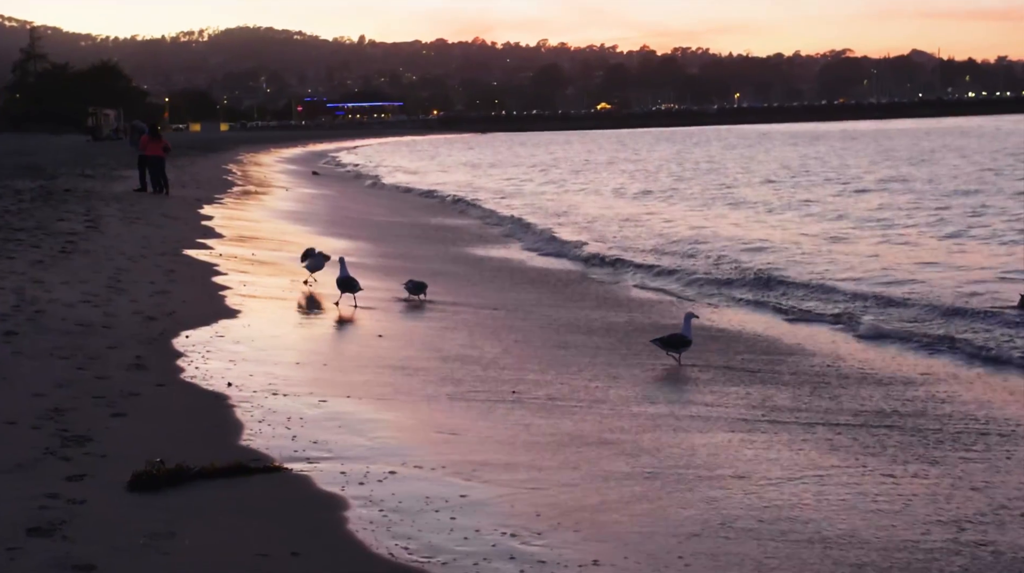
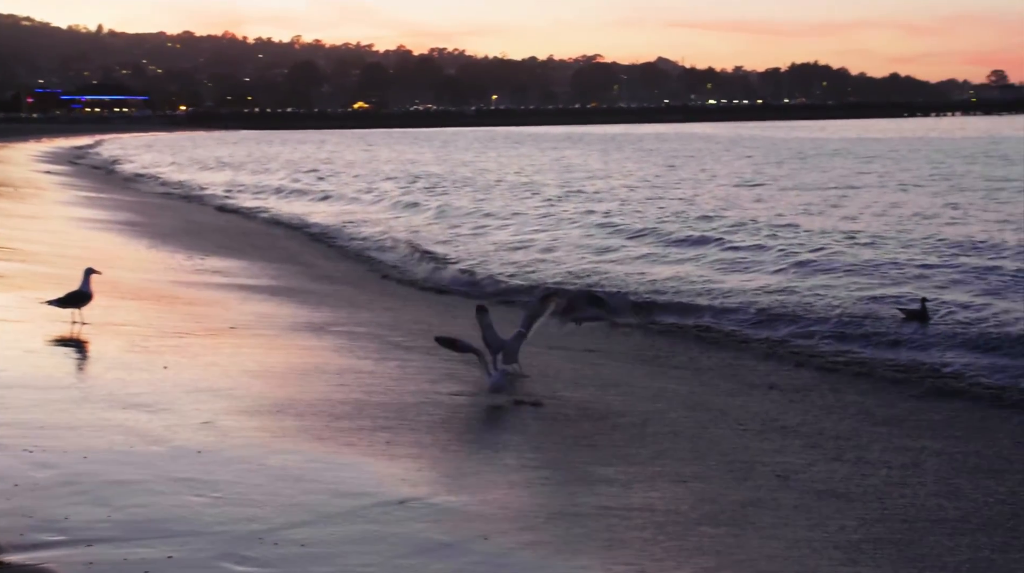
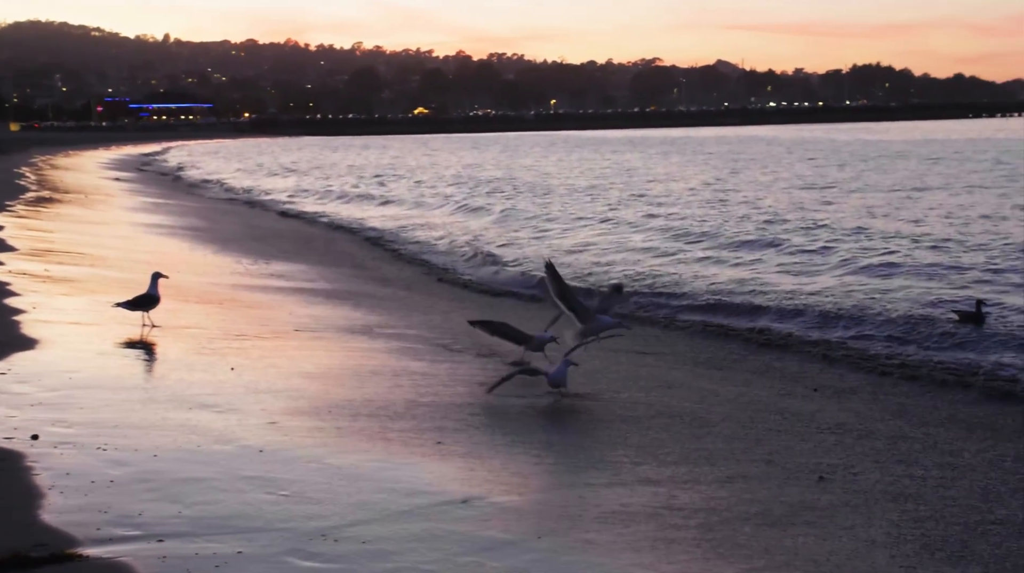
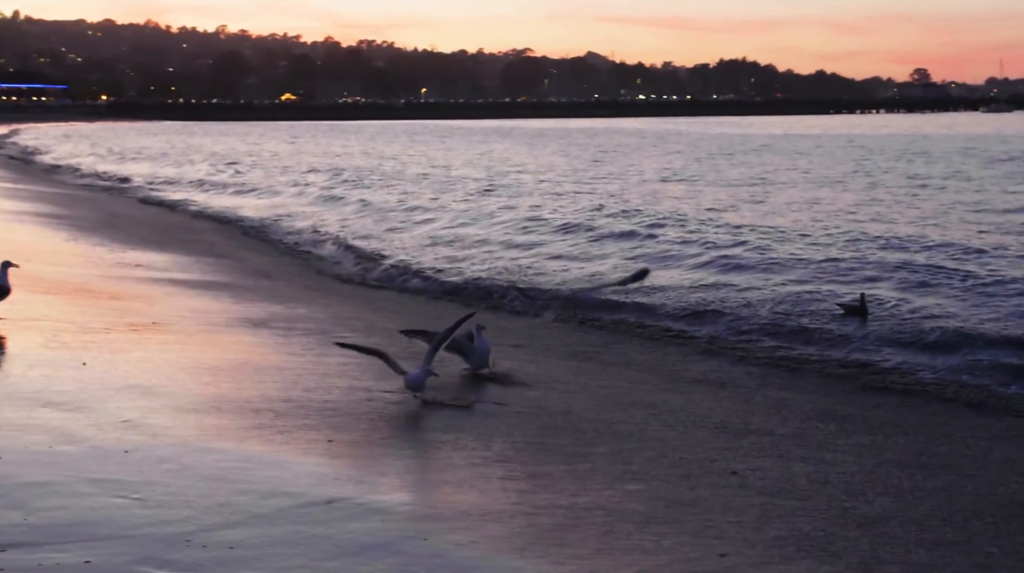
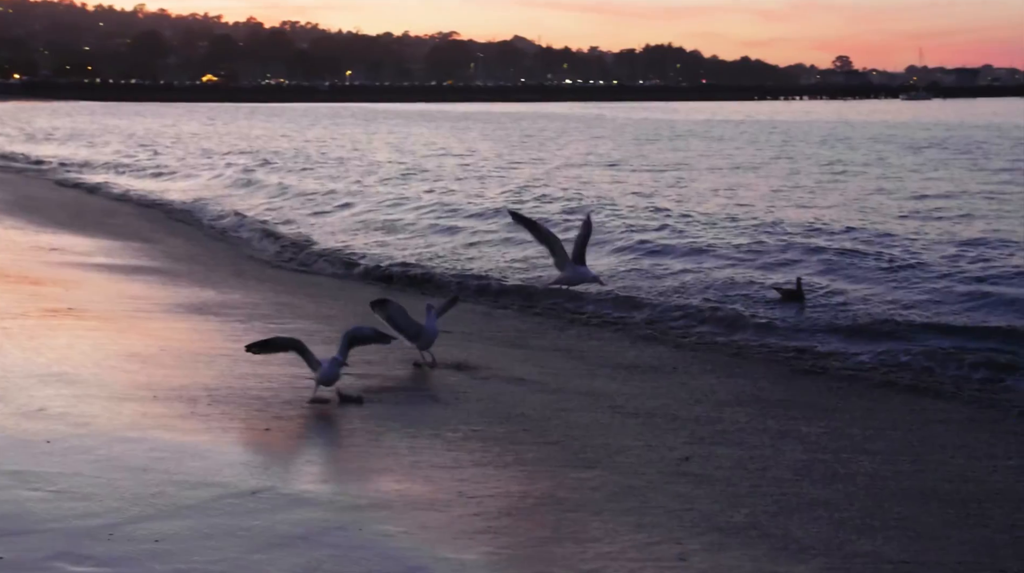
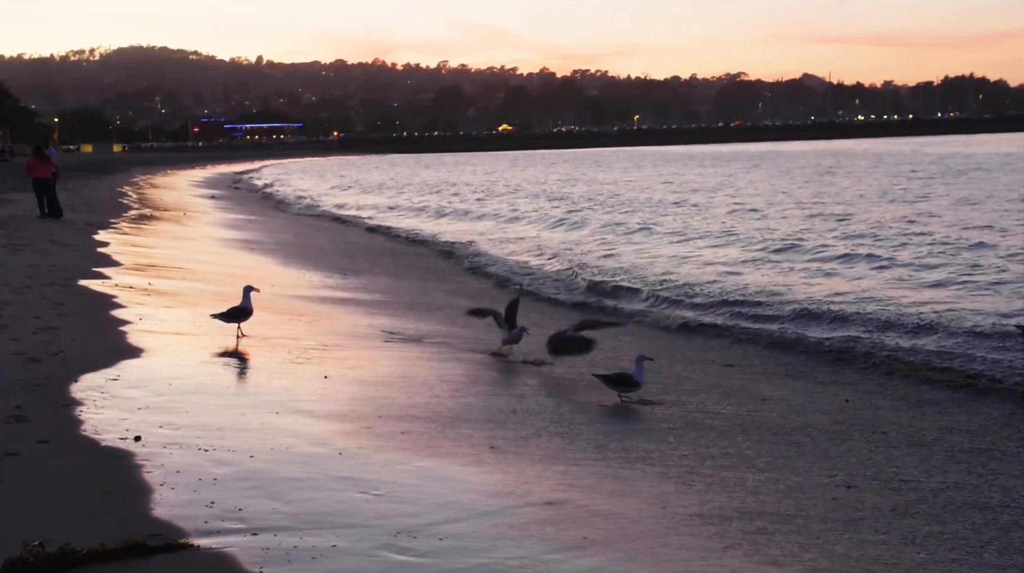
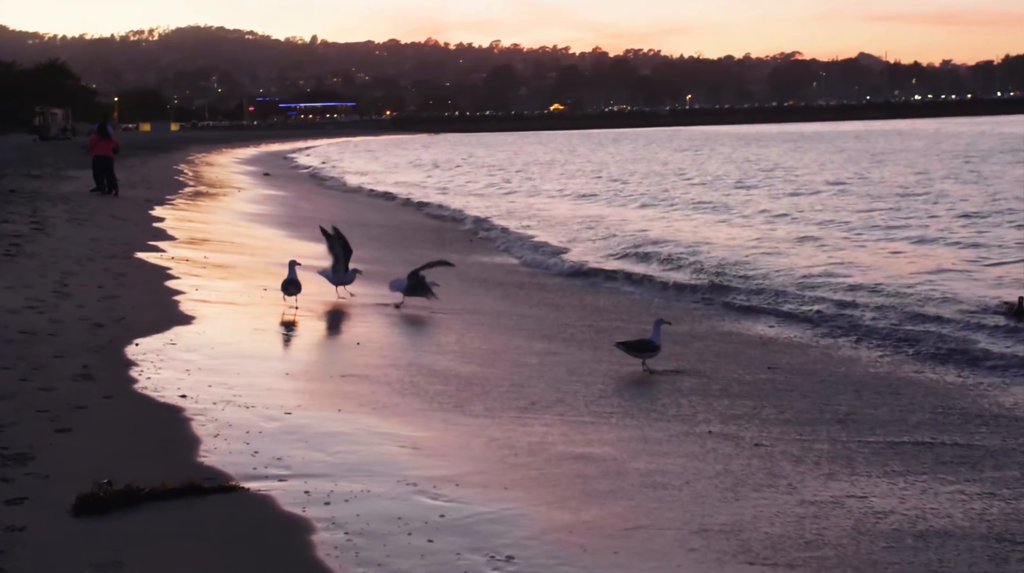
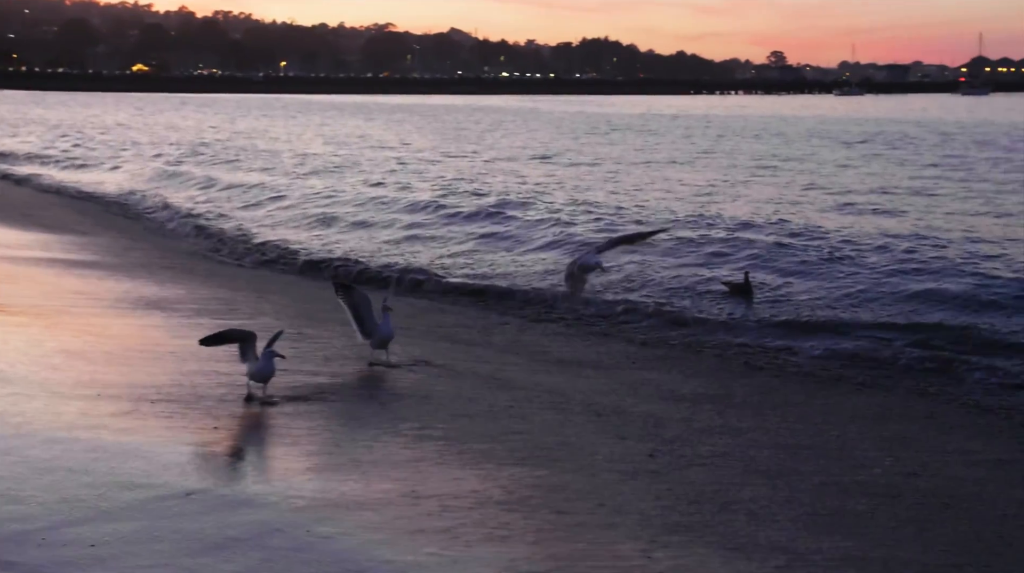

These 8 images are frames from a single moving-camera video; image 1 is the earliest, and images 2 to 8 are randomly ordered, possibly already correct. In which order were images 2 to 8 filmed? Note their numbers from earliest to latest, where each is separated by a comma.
7, 6, 3, 2, 4, 5, 8
